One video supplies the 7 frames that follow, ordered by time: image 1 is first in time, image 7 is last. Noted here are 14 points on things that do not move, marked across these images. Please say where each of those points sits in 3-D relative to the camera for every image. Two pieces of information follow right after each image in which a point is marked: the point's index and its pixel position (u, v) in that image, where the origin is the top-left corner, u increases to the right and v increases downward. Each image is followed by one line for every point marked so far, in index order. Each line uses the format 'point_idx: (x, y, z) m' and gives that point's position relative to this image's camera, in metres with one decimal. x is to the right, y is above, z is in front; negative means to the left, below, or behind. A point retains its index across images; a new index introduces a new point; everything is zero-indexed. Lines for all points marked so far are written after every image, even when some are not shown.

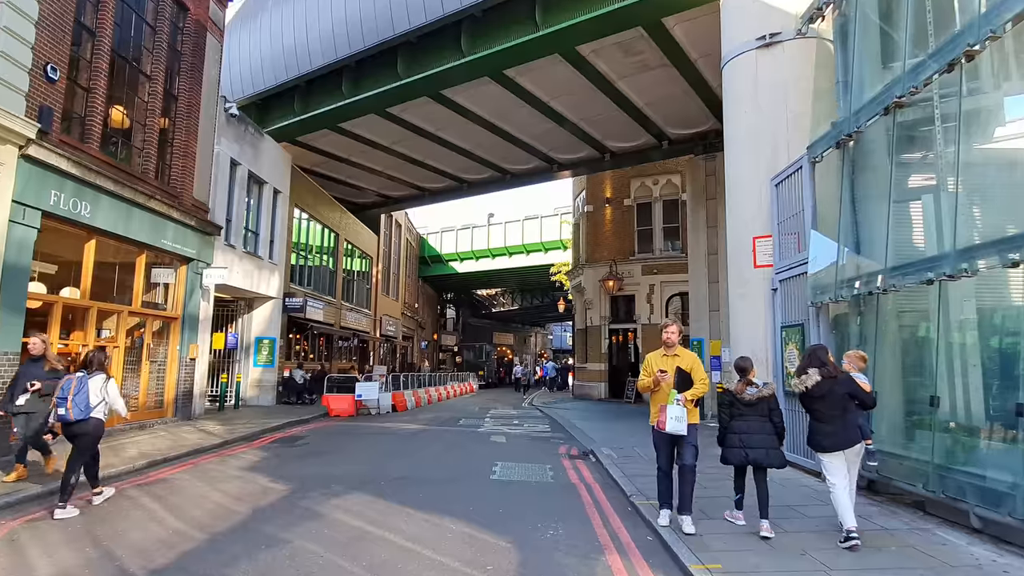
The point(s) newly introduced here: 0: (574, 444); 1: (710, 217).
0: (+1.3, -3.4, +12.3) m
1: (+6.5, +2.3, +18.6) m
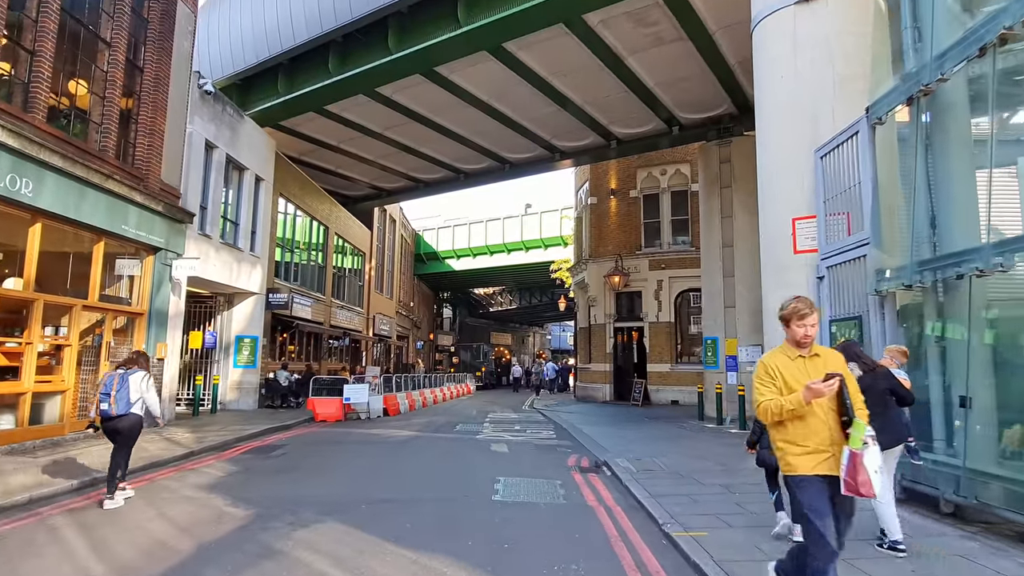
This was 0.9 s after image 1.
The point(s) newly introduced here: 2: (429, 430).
0: (+1.4, -3.2, +11.0) m
1: (+6.5, +2.5, +17.3) m
2: (-2.1, -3.6, +14.3) m
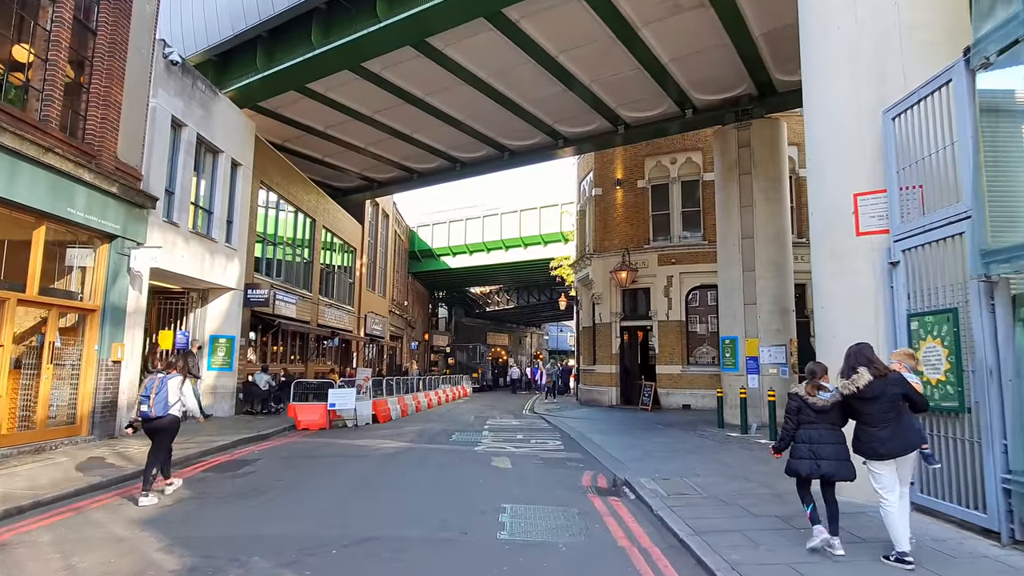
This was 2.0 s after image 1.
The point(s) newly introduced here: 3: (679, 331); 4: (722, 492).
0: (+1.4, -3.1, +9.6) m
1: (+6.5, +2.6, +15.9) m
2: (-2.0, -3.4, +12.9) m
3: (+5.8, -1.5, +19.9) m
4: (+2.7, -2.7, +7.4) m
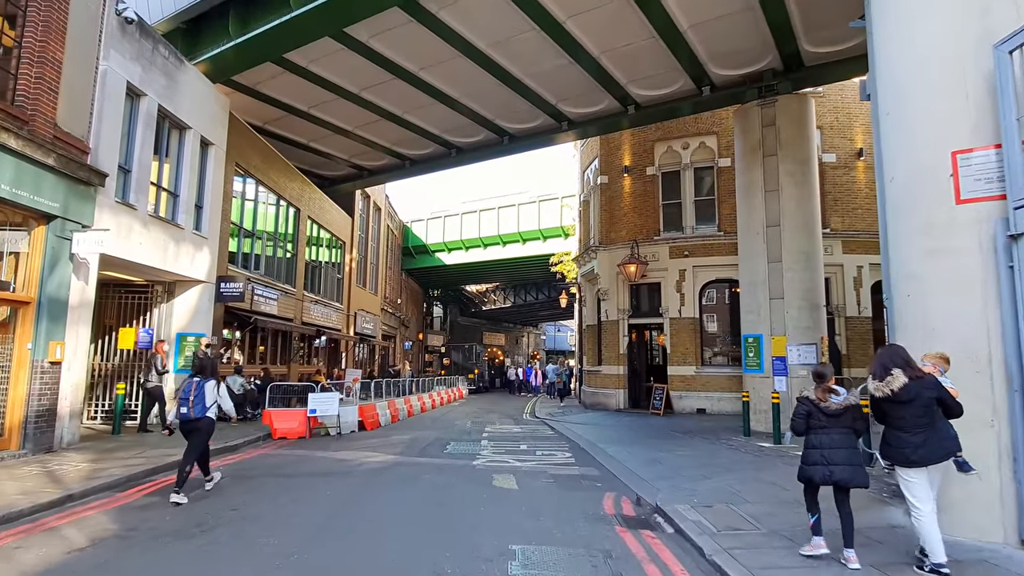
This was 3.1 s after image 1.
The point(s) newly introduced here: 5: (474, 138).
0: (+1.5, -2.9, +8.1) m
1: (+6.5, +2.8, +14.5) m
2: (-1.9, -3.2, +11.3) m
3: (+5.8, -1.3, +18.4) m
4: (+2.8, -2.5, +5.9) m
5: (-1.3, +5.2, +19.8) m
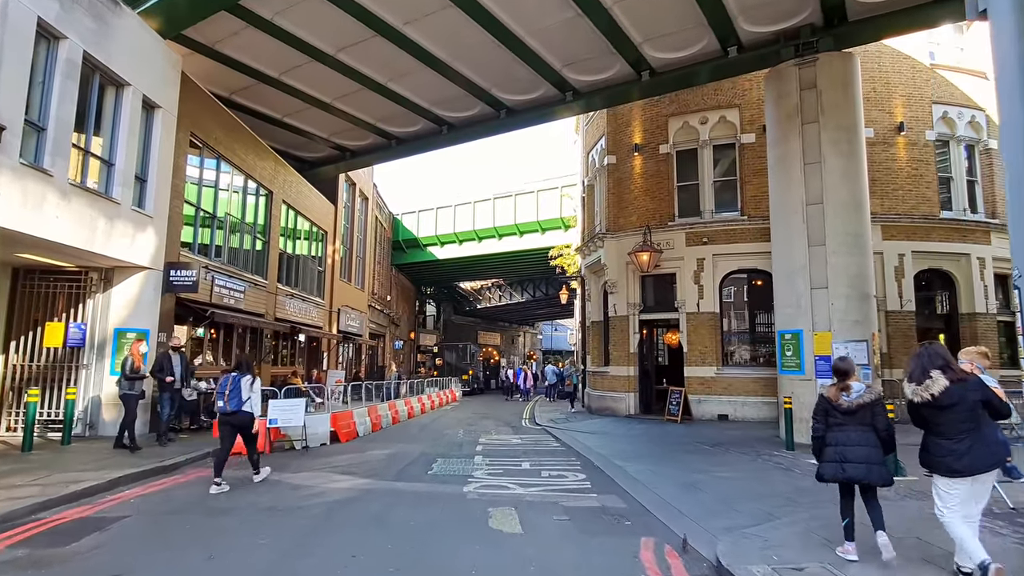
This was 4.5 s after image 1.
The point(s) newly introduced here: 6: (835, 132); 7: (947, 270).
0: (+1.6, -2.6, +6.0) m
1: (+6.5, +3.0, +12.5) m
2: (-1.9, -3.0, +9.3) m
3: (+5.8, -1.1, +16.4) m
4: (+2.9, -2.2, +3.9) m
5: (-1.4, +5.5, +17.8) m
6: (+7.0, +3.4, +12.3) m
7: (+12.4, +0.5, +16.2) m
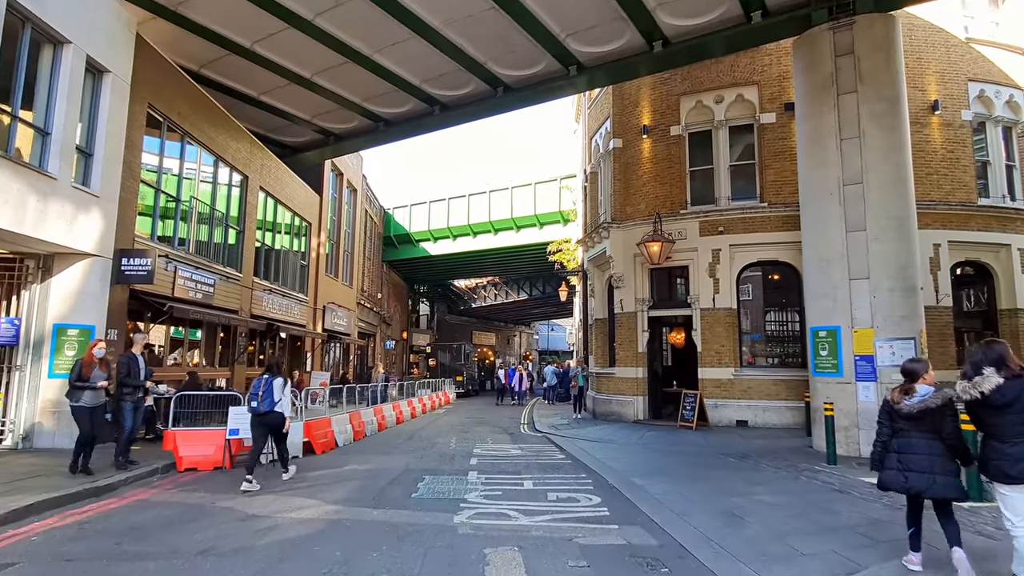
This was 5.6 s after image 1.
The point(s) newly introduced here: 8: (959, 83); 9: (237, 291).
0: (+1.6, -2.4, +4.5) m
1: (+6.5, +3.2, +11.1) m
2: (-1.9, -2.8, +7.8) m
3: (+5.7, -0.9, +15.0) m
4: (+2.9, -2.0, +2.5) m
5: (-1.4, +5.6, +16.3) m
6: (+7.0, +3.5, +10.9) m
7: (+12.3, +0.6, +14.8) m
8: (+11.7, +5.4, +15.0) m
9: (-7.8, -0.1, +16.2) m
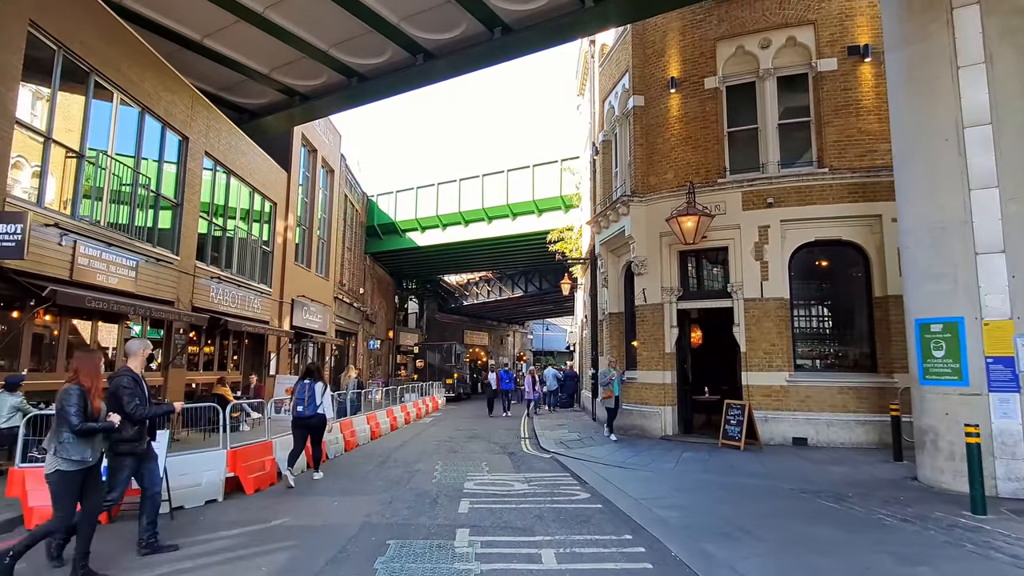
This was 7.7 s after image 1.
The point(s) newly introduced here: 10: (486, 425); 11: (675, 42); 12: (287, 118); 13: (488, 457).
0: (+1.8, -2.1, +1.6) m
1: (+6.6, +3.5, +8.2) m
2: (-1.8, -2.5, +4.8) m
3: (+5.7, -0.6, +12.1) m
4: (+3.1, -1.7, -0.4) m
5: (-1.4, +6.0, +13.3) m
6: (+7.0, +3.9, +8.1) m
7: (+12.3, +1.0, +12.1) m
8: (+11.7, +5.7, +12.2) m
9: (-7.8, +0.2, +13.2) m
10: (-0.8, -4.3, +17.9) m
11: (+3.9, +5.9, +13.8) m
12: (-6.8, +5.1, +17.1) m
13: (-0.5, -3.4, +11.3) m
